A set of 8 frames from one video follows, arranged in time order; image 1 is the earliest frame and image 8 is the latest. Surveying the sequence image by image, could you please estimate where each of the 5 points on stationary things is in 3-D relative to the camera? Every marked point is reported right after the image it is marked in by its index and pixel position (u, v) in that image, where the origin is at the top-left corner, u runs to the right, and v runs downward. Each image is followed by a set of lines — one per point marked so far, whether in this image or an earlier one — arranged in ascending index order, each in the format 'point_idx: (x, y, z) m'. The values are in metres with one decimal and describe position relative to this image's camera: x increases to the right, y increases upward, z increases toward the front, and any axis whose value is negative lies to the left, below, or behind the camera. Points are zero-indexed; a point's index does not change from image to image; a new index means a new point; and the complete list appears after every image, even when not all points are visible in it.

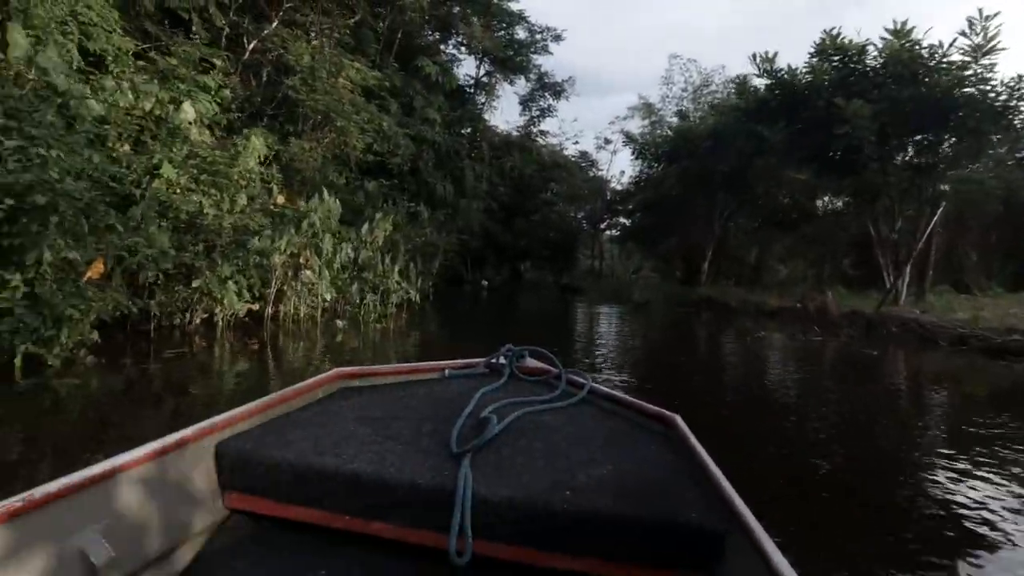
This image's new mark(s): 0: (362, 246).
0: (-2.7, +0.7, +9.8) m
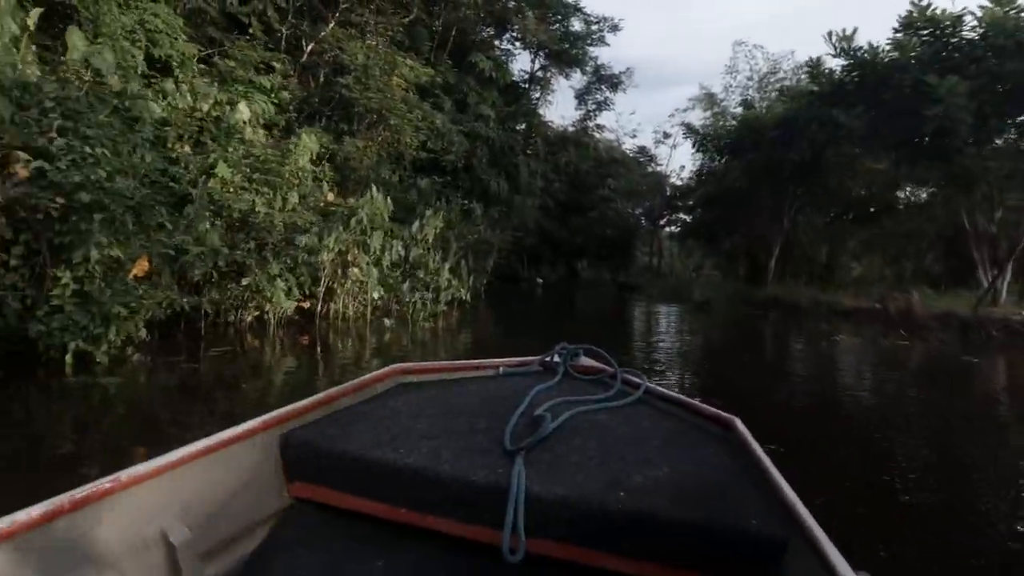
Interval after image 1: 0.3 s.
0: (-1.7, +0.8, +9.7) m
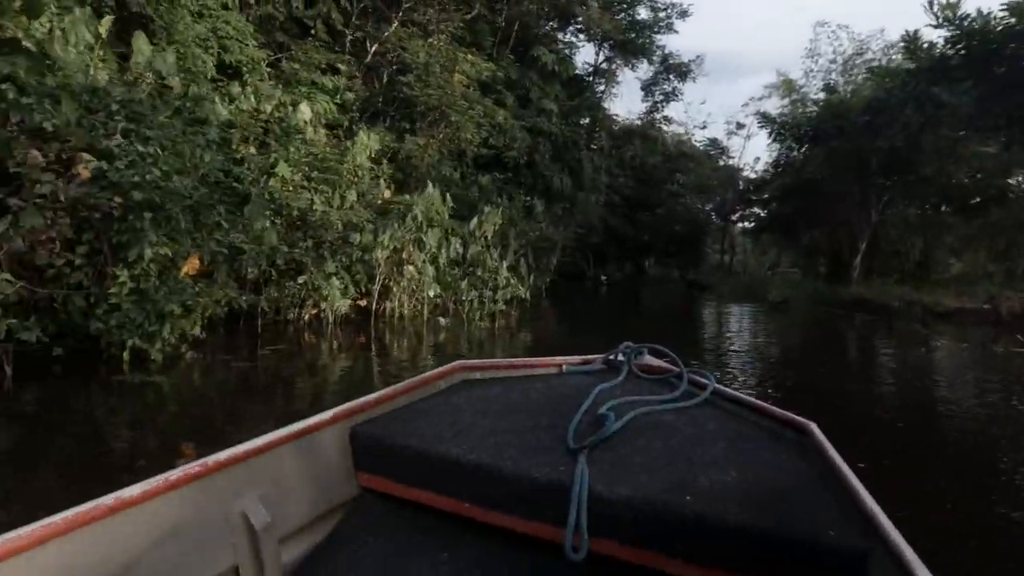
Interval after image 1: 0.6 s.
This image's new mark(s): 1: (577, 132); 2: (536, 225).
0: (-0.7, +0.8, +9.6) m
1: (+2.1, +5.1, +17.9) m
2: (+0.7, +1.8, +15.5) m
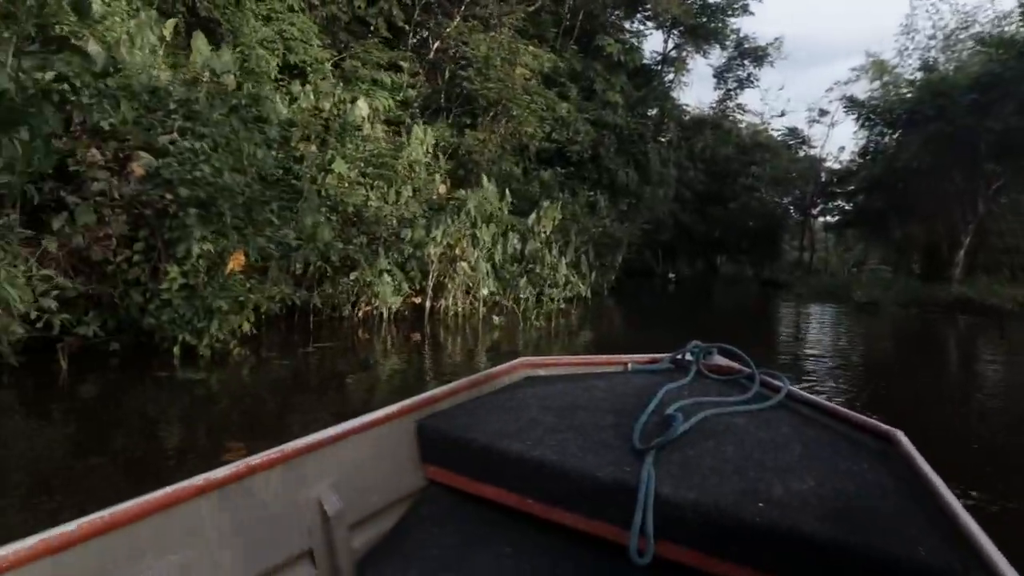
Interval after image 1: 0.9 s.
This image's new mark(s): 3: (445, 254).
0: (+0.3, +0.9, +9.3) m
1: (+4.1, +5.2, +17.2) m
2: (+2.4, +1.8, +15.0) m
3: (-1.0, +0.5, +8.2) m
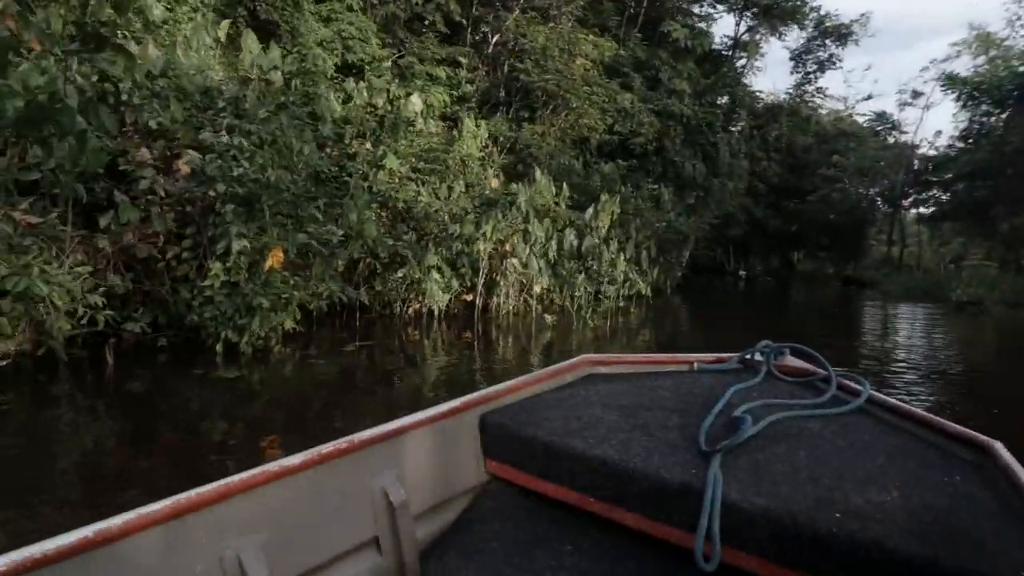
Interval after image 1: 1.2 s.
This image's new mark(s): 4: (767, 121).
0: (+1.2, +0.9, +8.9) m
1: (+5.9, +5.2, +16.3) m
2: (+4.0, +1.9, +14.4) m
3: (-0.3, +0.5, +8.0) m
4: (+8.9, +5.8, +19.1) m
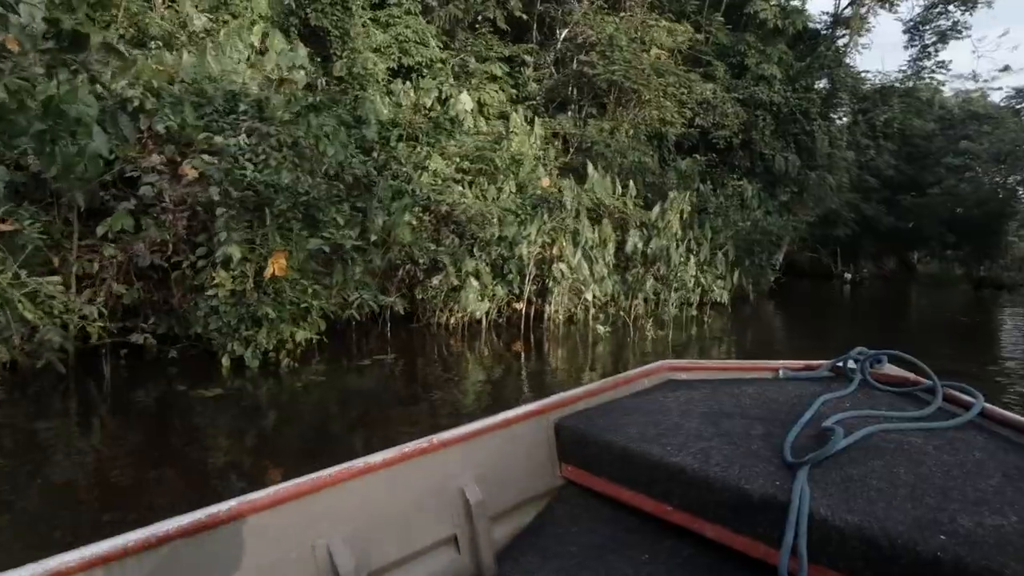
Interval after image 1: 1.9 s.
0: (+2.0, +0.8, +8.1) m
1: (+7.9, +5.1, +14.6) m
2: (+5.6, +1.8, +13.0) m
3: (+0.5, +0.5, +7.4) m
4: (+11.2, +5.7, +17.0) m
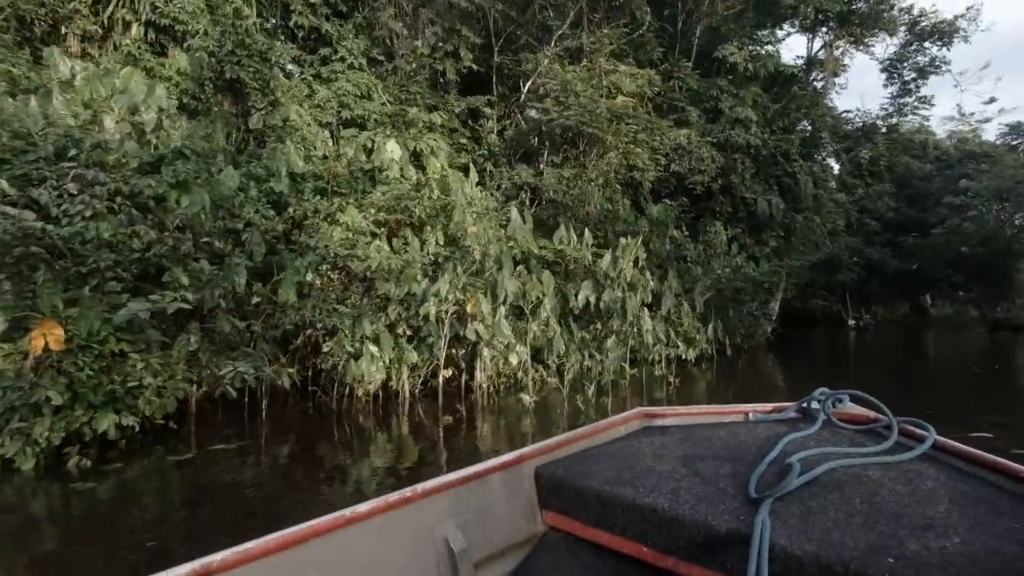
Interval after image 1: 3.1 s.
0: (+1.2, +0.1, +7.2) m
1: (+7.1, +3.8, +14.1) m
2: (+4.9, +0.6, +12.2) m
3: (-0.4, -0.3, +6.5) m
4: (+10.4, +4.3, +16.4) m
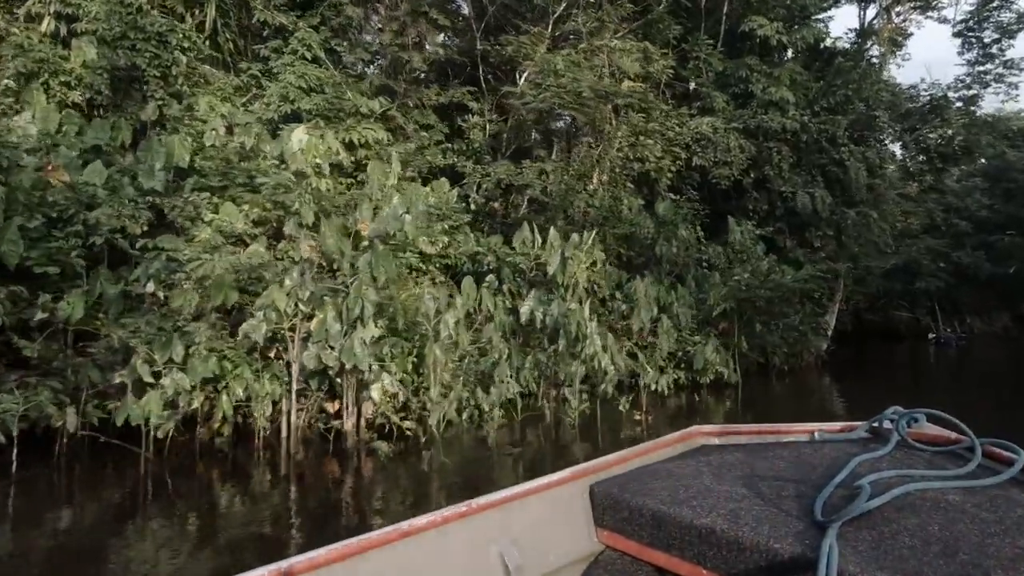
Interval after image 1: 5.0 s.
0: (+0.4, 0.0, +5.7) m
1: (+7.0, +3.6, +11.9) m
2: (+4.6, +0.4, +10.2) m
3: (-1.3, -0.4, +5.1) m
4: (+10.6, +4.1, +13.8) m
